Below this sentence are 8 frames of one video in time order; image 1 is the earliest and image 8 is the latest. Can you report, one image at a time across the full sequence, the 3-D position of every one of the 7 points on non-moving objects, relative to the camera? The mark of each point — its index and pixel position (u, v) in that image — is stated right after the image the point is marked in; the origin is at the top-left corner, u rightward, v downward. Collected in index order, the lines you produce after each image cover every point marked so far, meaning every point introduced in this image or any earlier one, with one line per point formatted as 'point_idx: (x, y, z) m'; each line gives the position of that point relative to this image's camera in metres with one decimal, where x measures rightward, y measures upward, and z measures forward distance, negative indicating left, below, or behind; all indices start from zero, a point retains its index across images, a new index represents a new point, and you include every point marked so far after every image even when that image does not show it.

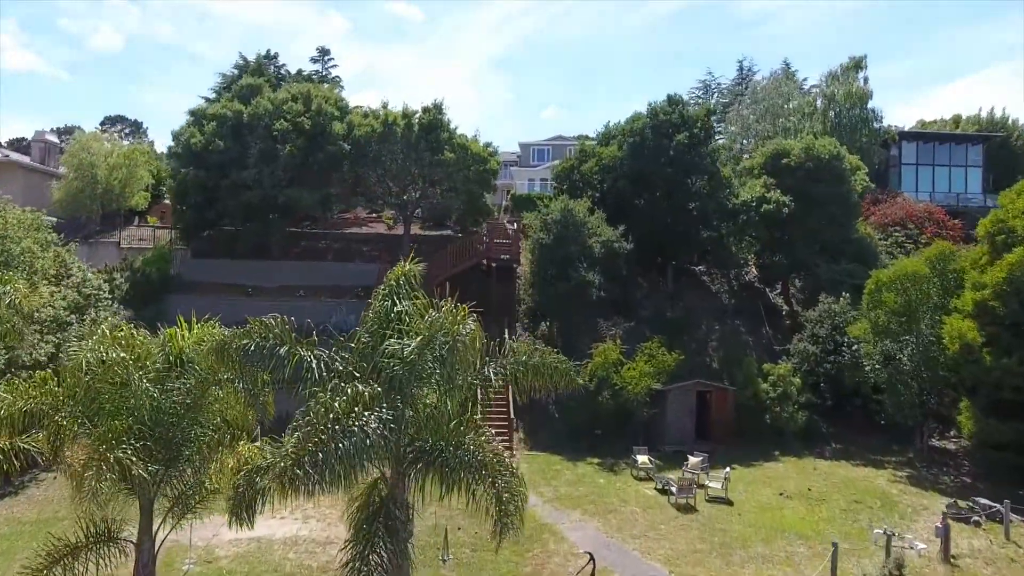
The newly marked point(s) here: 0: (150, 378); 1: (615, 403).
0: (-4.4, -1.1, +8.0) m
1: (+2.9, -3.3, +18.8) m
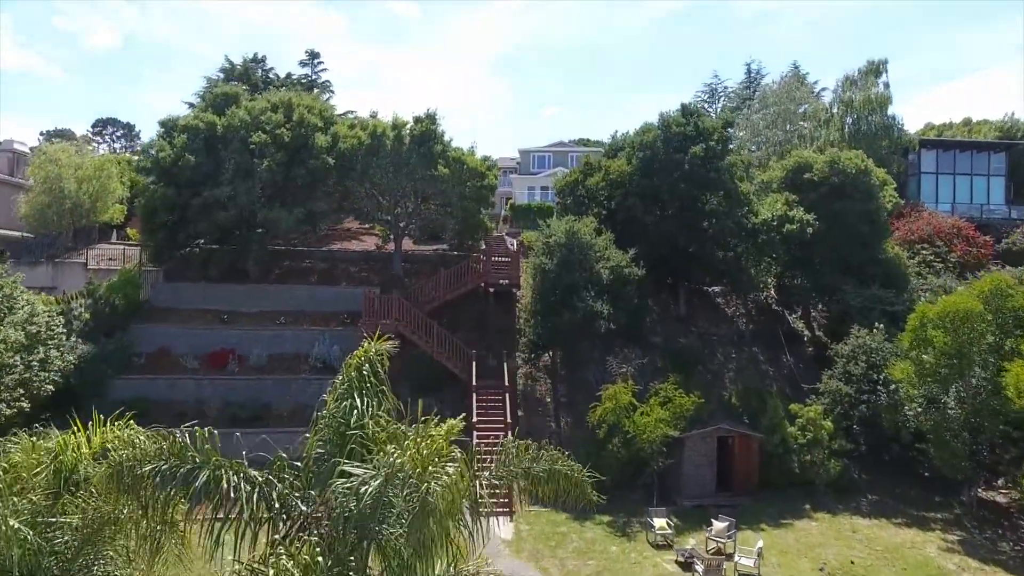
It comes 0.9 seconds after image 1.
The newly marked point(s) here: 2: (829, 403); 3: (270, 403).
0: (-4.4, -2.0, +6.0) m
1: (+2.9, -4.2, +16.8) m
2: (+8.7, -3.1, +18.2) m
3: (-7.3, -3.5, +20.1) m
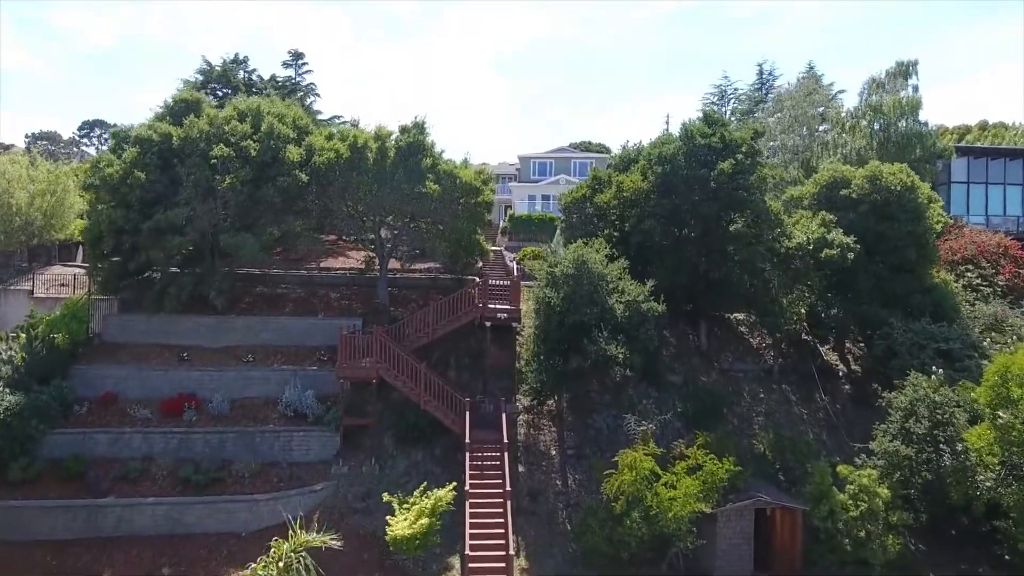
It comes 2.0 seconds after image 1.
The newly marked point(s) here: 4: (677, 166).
0: (-4.4, -3.0, +3.2) m
1: (+2.9, -5.1, +14.0) m
2: (+8.7, -4.1, +15.5) m
3: (-7.3, -4.5, +17.3) m
4: (+4.8, +3.5, +19.3) m
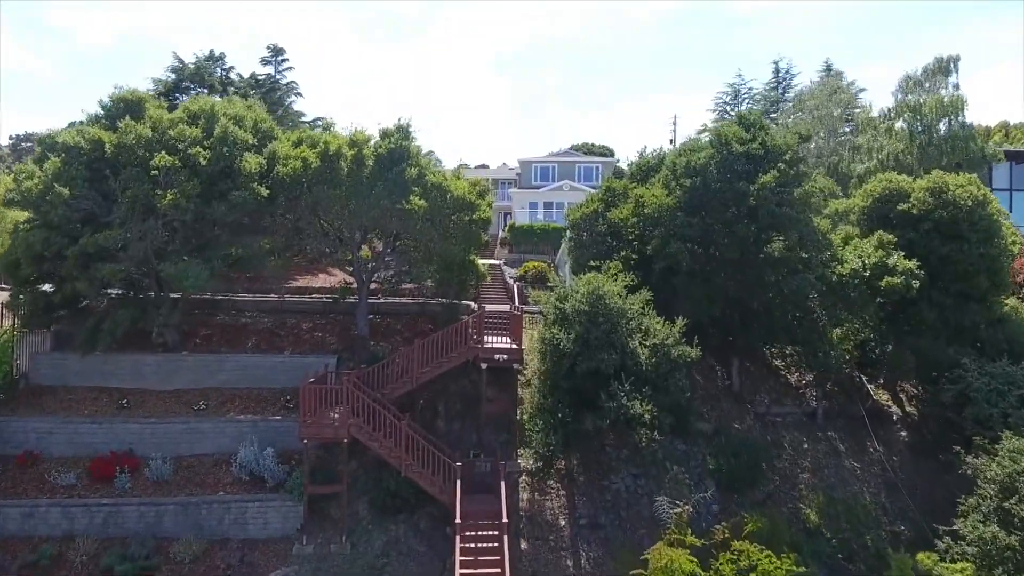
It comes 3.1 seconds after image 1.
0: (-4.3, -3.9, +0.1) m
1: (+2.9, -6.0, +10.9) m
2: (+8.7, -5.0, +12.4) m
3: (-7.3, -5.3, +14.2) m
4: (+4.8, +2.7, +16.2) m
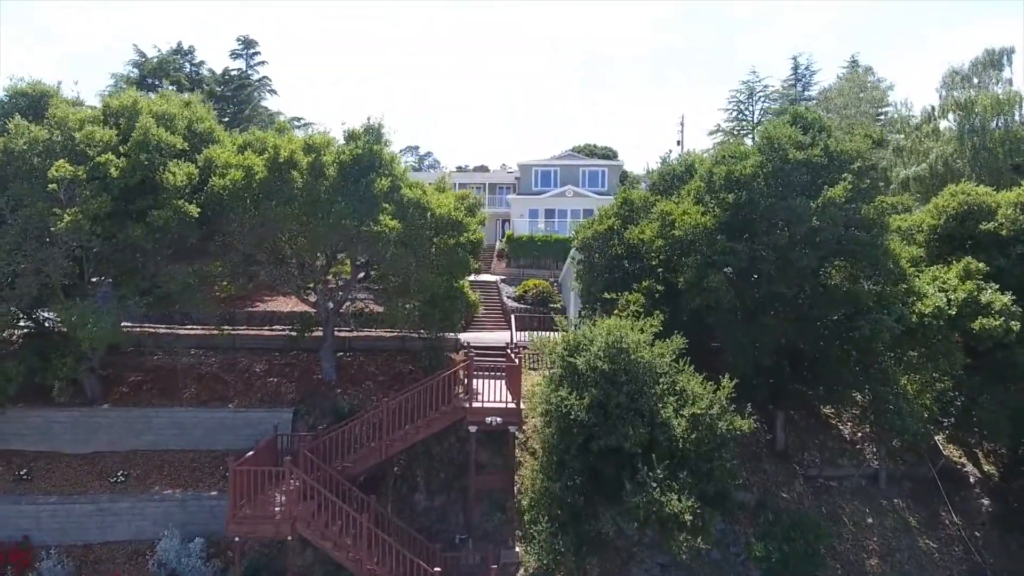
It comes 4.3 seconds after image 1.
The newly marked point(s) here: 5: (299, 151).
0: (-4.4, -4.7, -3.2) m
1: (+2.8, -6.8, +7.6) m
2: (+8.6, -5.8, +9.0) m
3: (-7.4, -6.1, +10.9) m
4: (+4.7, +1.8, +12.8) m
5: (-4.4, +2.8, +13.7) m
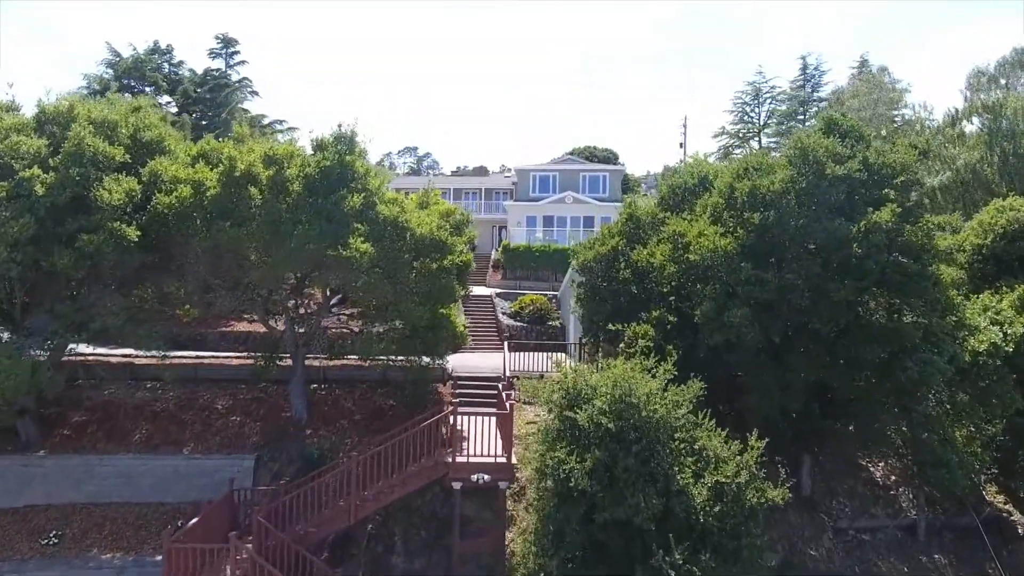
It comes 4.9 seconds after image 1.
0: (-4.5, -5.3, -5.0) m
1: (+2.7, -7.4, +5.8) m
2: (+8.4, -6.4, +7.3) m
3: (-7.6, -6.7, +9.1) m
4: (+4.5, +1.3, +11.1) m
5: (-4.5, +2.3, +12.0) m
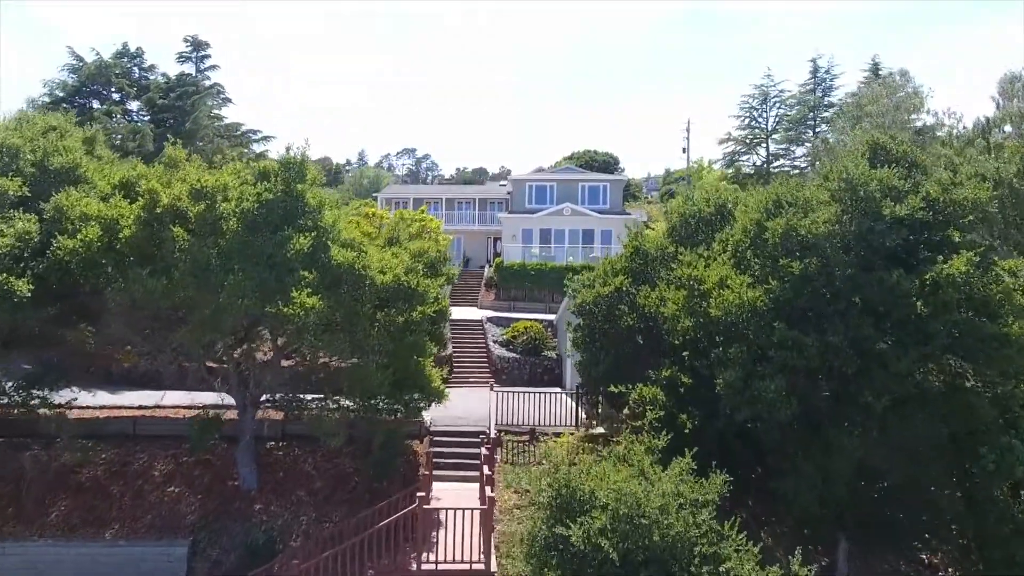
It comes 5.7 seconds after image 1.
0: (-4.8, -6.2, -7.0) m
1: (+2.4, -8.3, +3.8) m
2: (+8.2, -7.2, +5.3) m
3: (-7.8, -7.6, +7.1) m
4: (+4.2, +0.4, +9.0) m
5: (-4.8, +1.4, +9.9) m
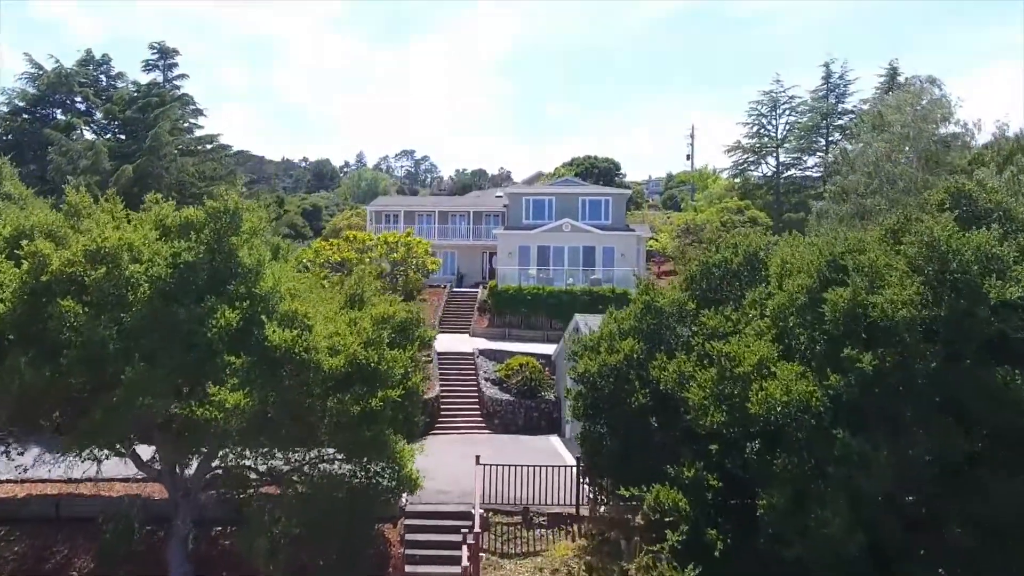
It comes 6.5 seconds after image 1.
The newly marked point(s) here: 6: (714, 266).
0: (-5.0, -7.2, -9.1) m
1: (+2.2, -9.3, +1.7) m
2: (+8.0, -8.2, +3.2) m
3: (-8.0, -8.6, +5.0) m
4: (+4.0, -0.6, +7.0) m
5: (-5.0, +0.4, +7.9) m
6: (+3.2, +0.4, +10.5) m
